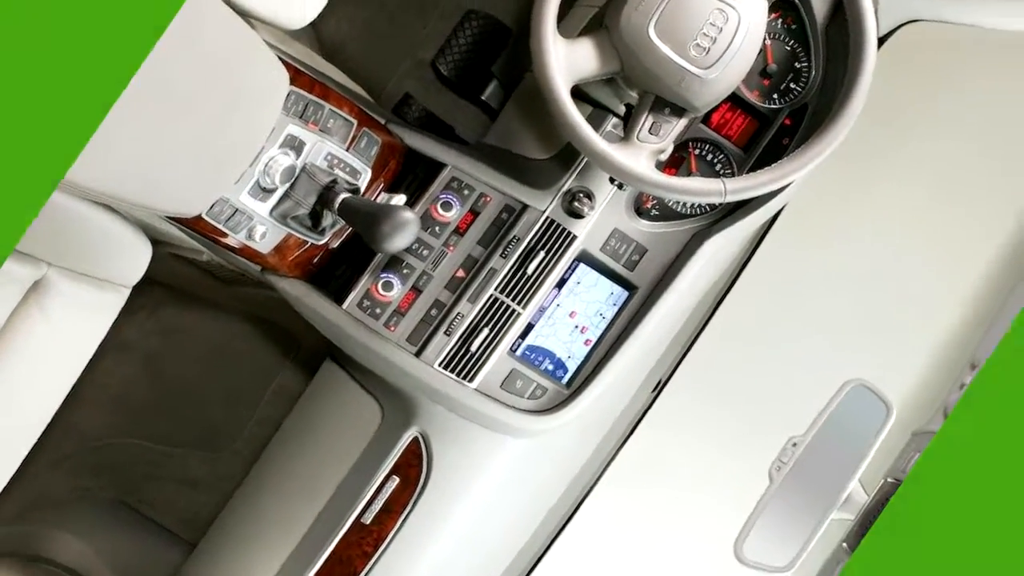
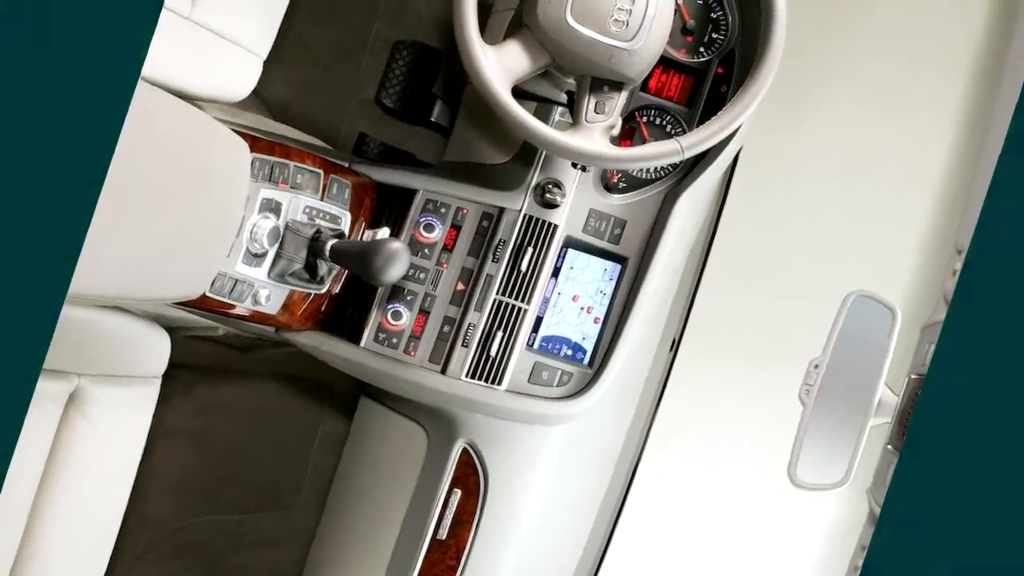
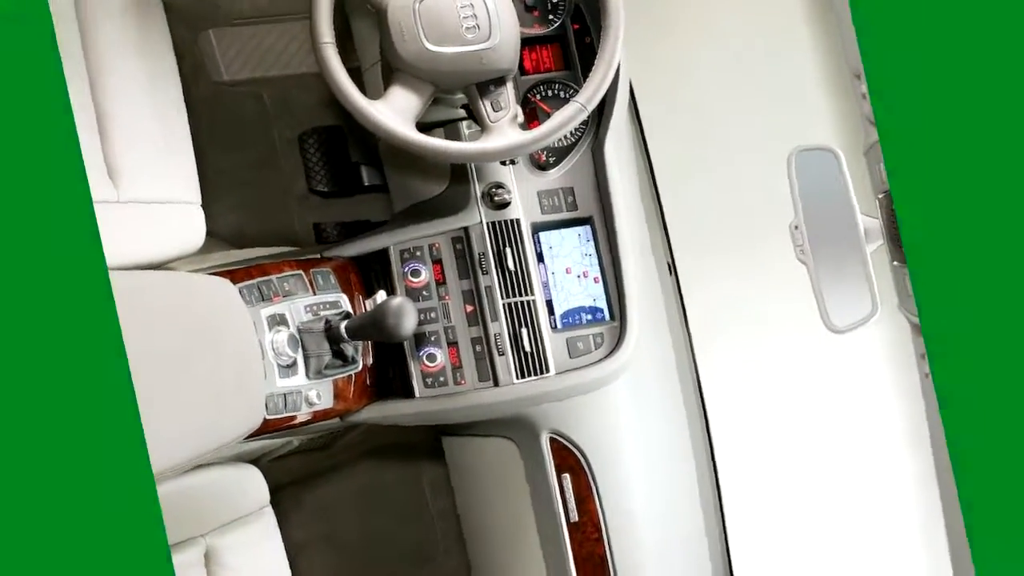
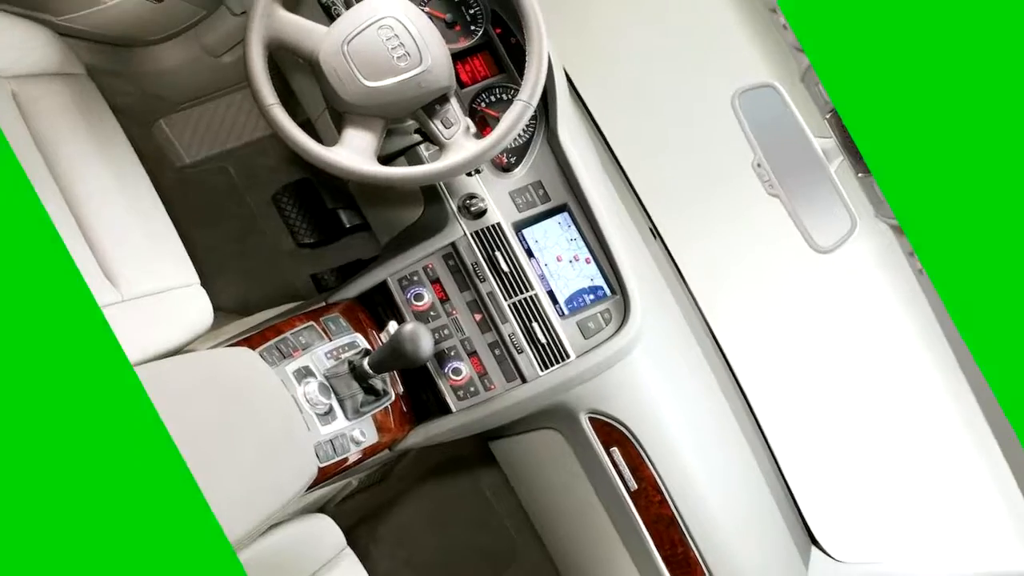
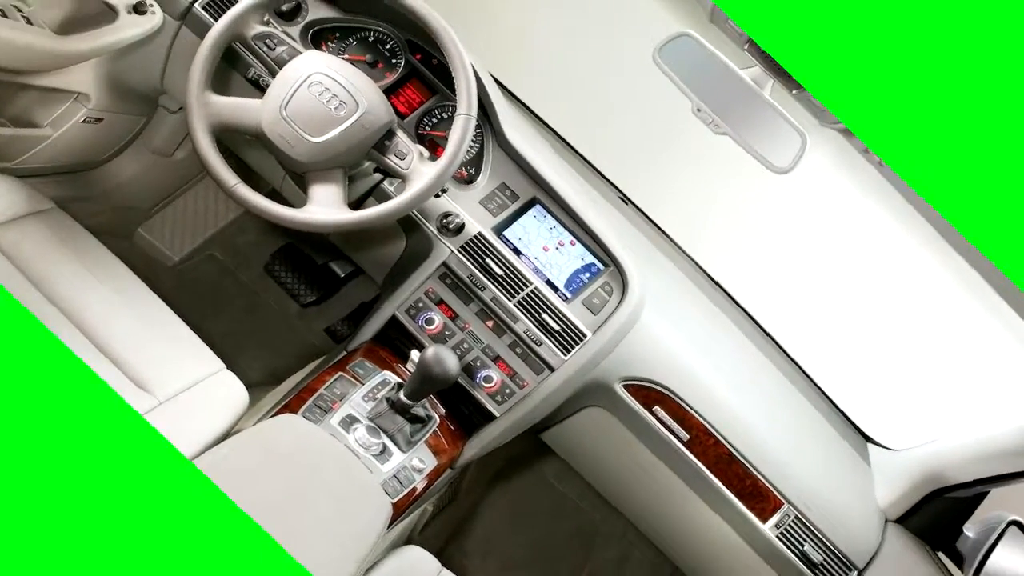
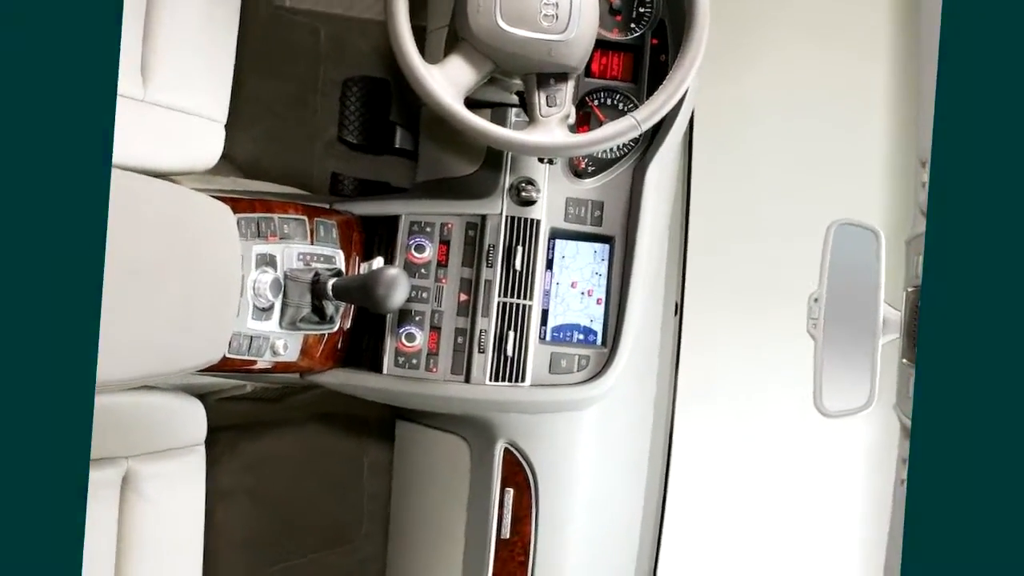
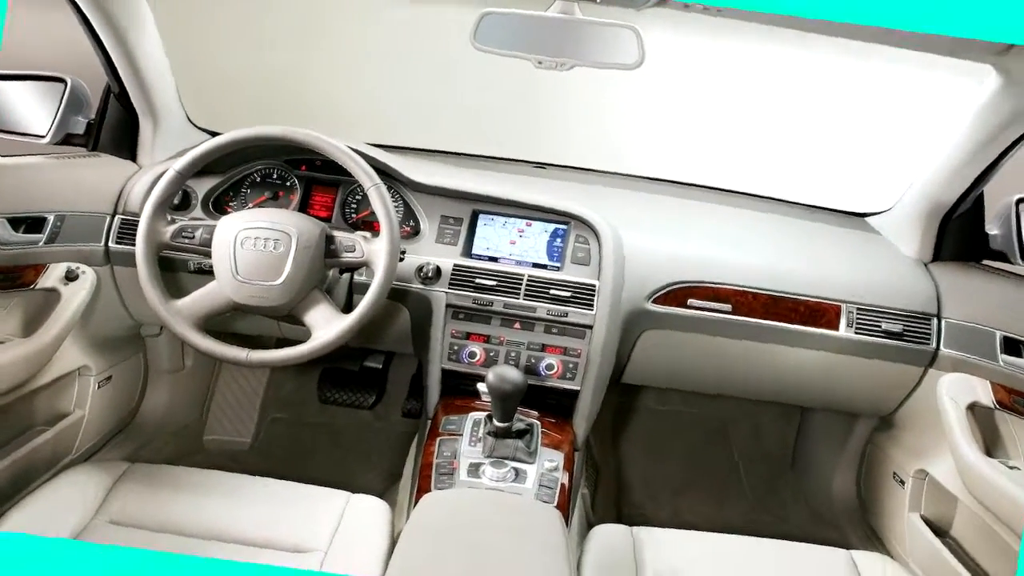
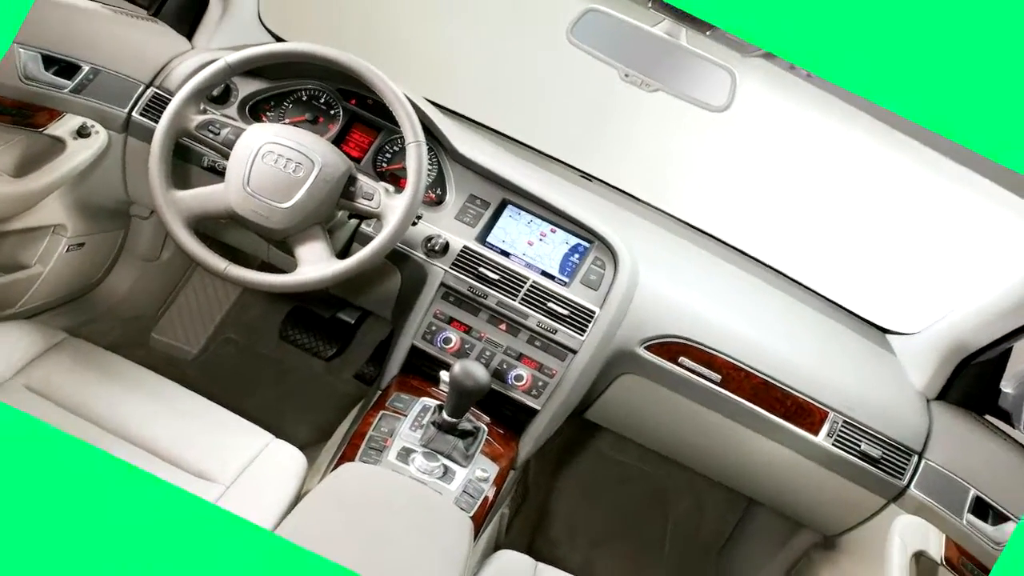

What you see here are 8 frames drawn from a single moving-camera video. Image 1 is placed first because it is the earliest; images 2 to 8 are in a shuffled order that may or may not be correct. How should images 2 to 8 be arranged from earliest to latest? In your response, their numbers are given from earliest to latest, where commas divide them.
2, 6, 3, 4, 5, 8, 7
